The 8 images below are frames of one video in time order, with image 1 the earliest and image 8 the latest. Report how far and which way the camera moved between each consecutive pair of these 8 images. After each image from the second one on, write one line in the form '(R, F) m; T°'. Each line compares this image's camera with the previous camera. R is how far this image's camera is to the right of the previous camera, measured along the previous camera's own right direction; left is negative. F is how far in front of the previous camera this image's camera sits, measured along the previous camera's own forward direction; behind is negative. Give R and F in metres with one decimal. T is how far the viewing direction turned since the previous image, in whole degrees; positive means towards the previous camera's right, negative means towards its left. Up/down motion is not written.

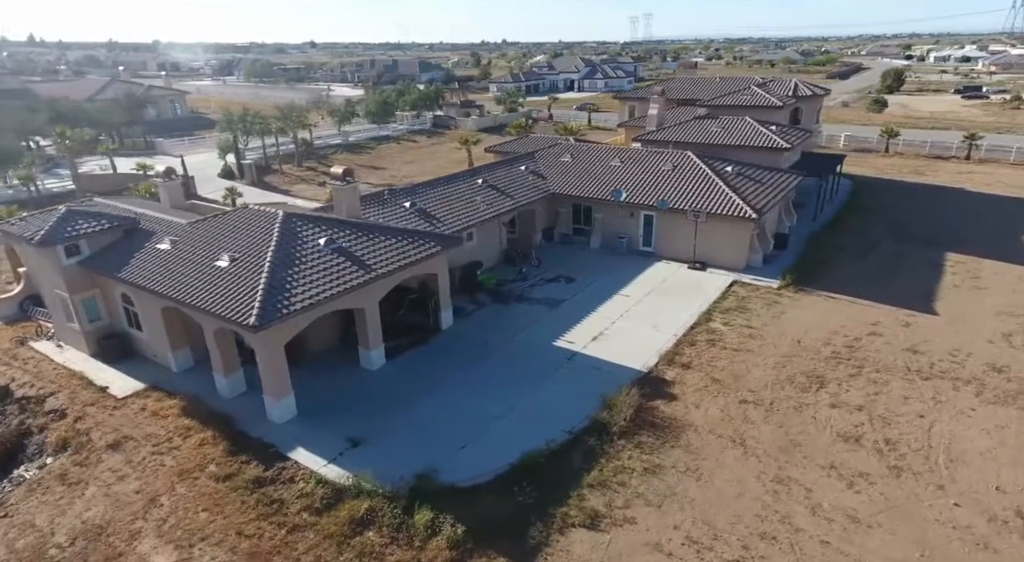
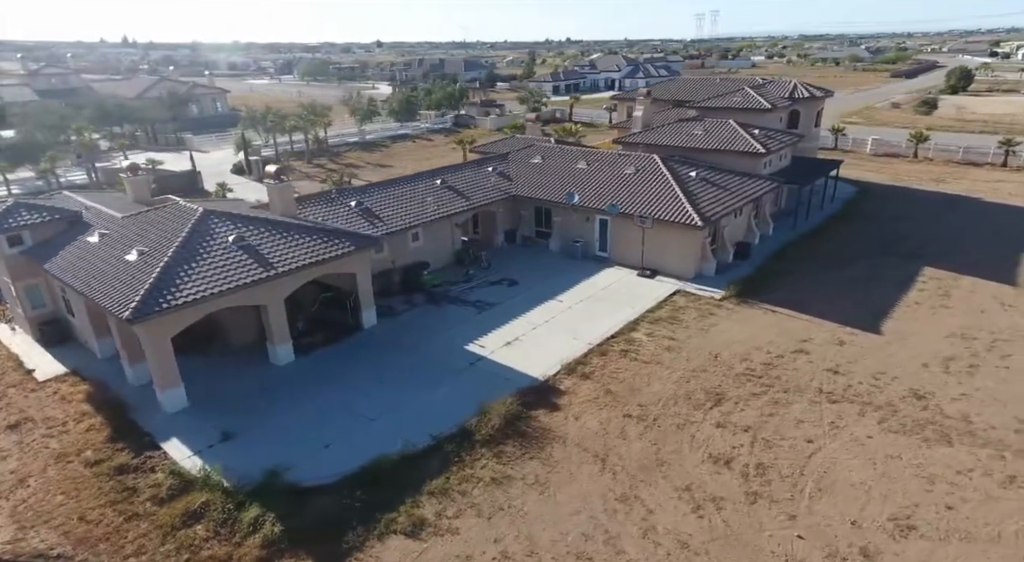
(+4.8, +0.3) m; -5°
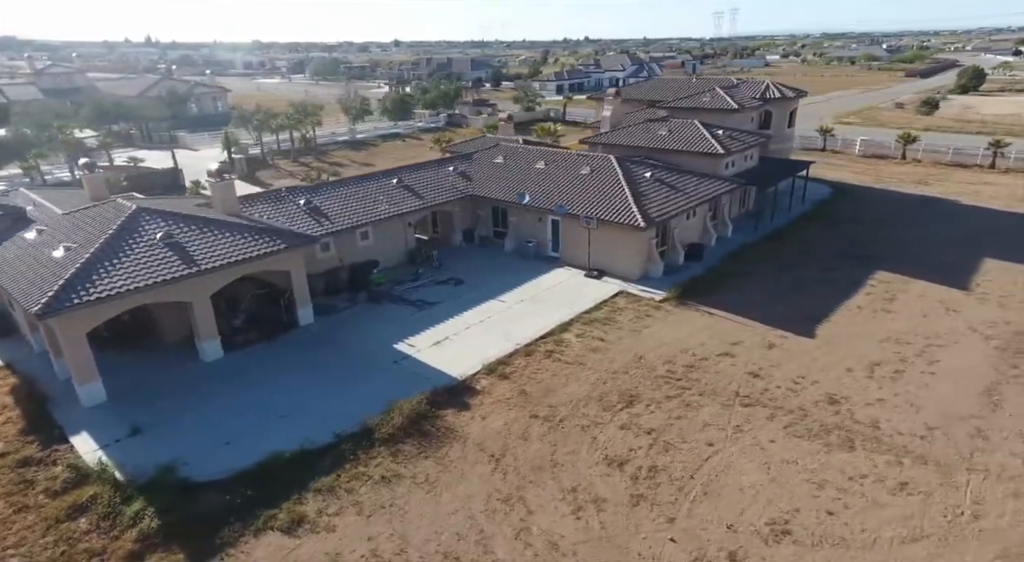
(+2.9, 0.0) m; -1°
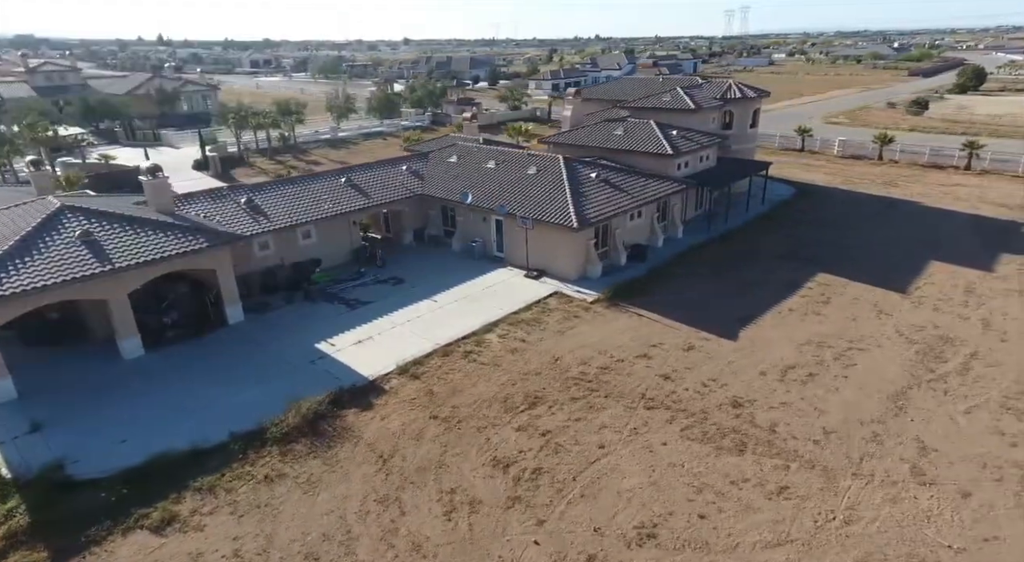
(+3.0, 0.0) m; -1°
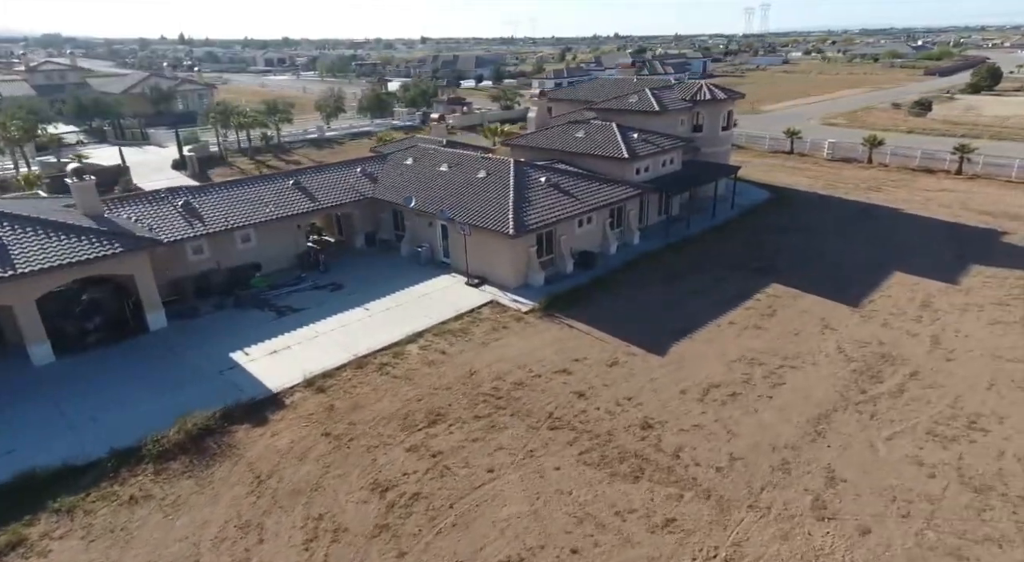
(+3.1, +0.8) m; -1°
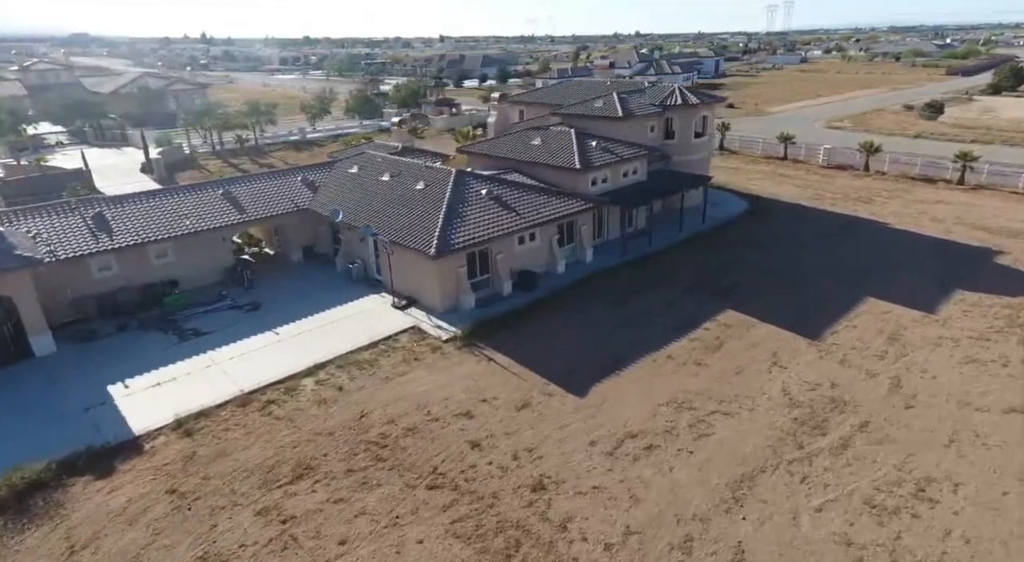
(+3.3, +2.2) m; -2°
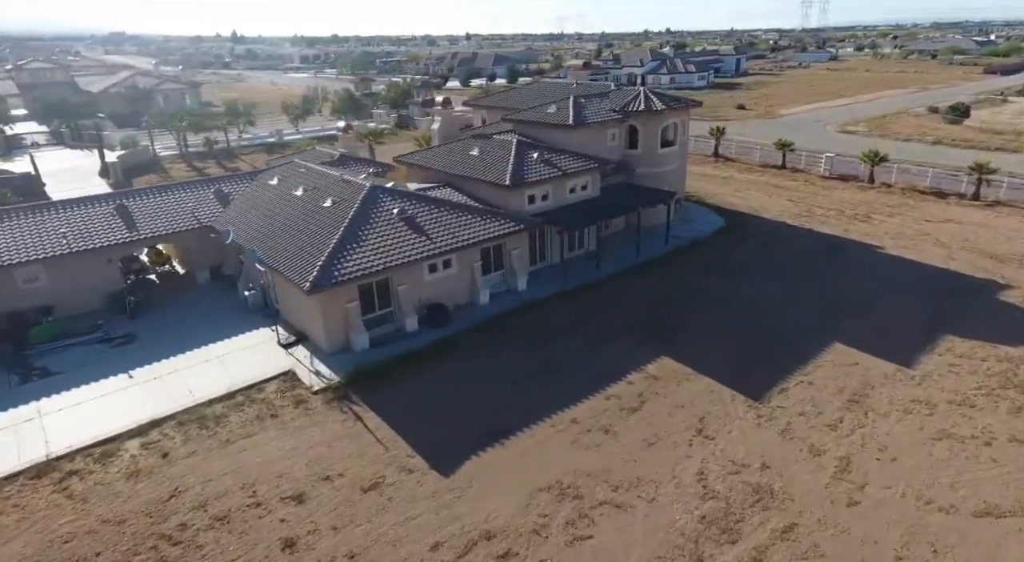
(+4.1, +3.4) m; -2°
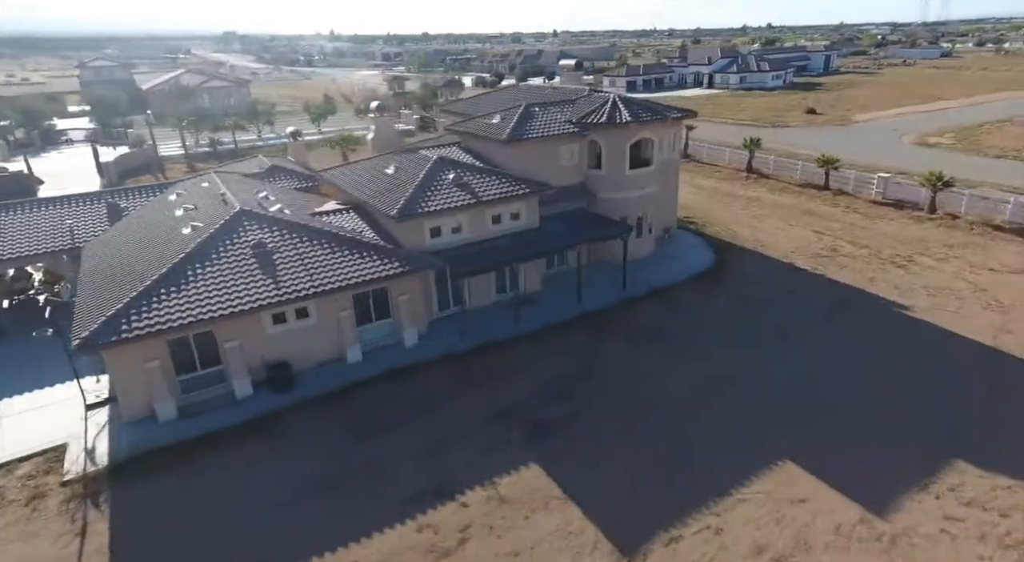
(+6.0, +5.2) m; -7°
